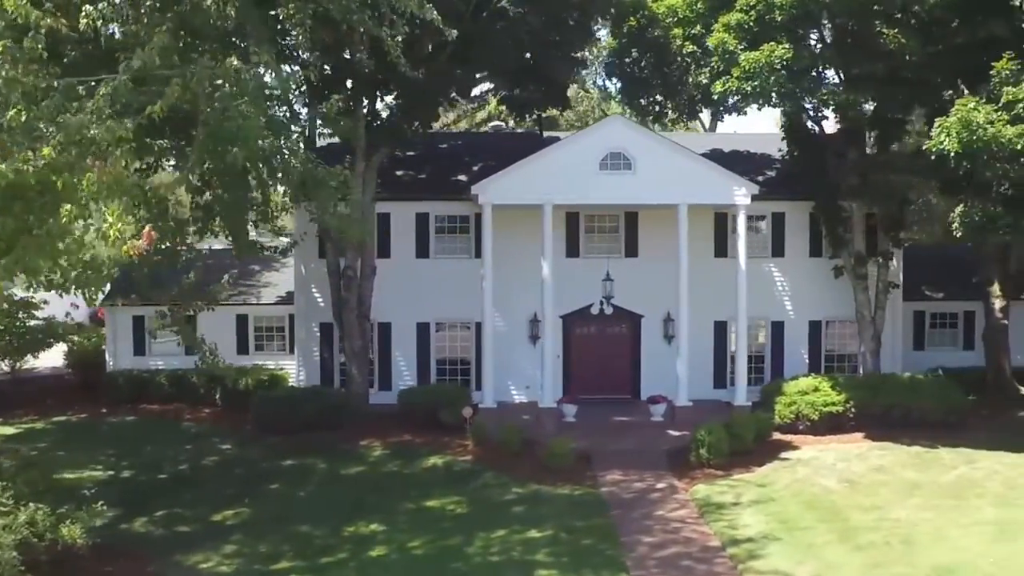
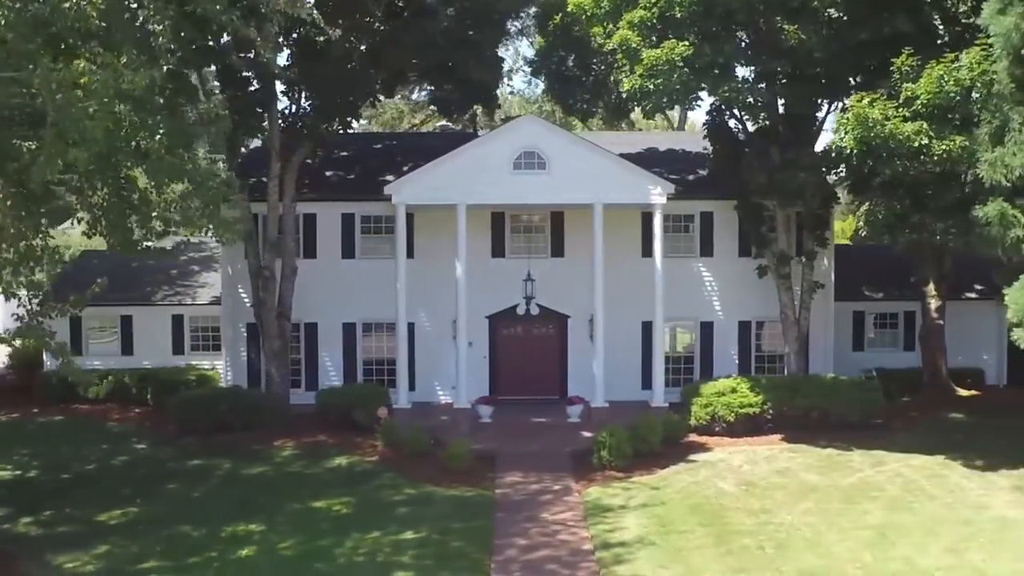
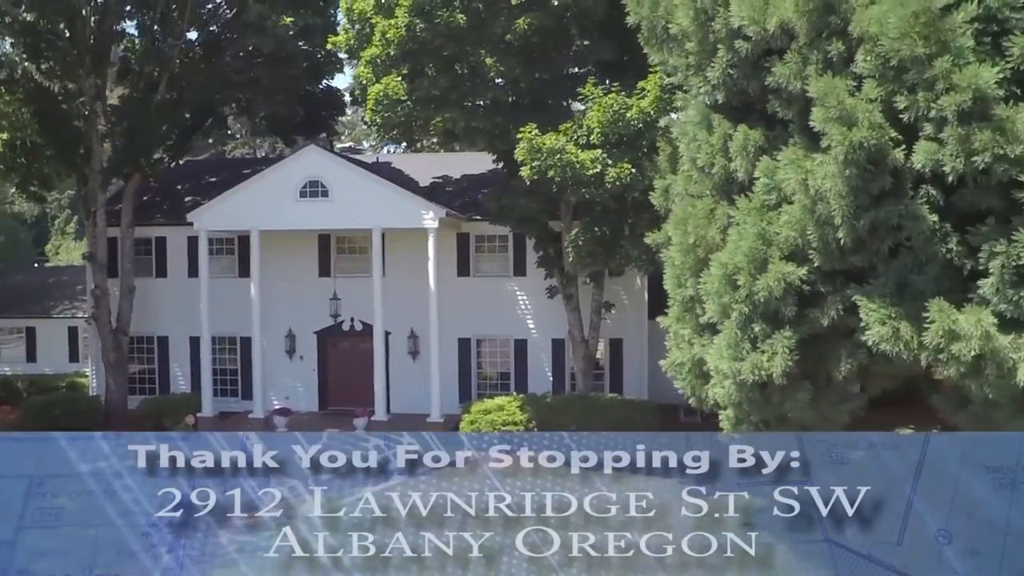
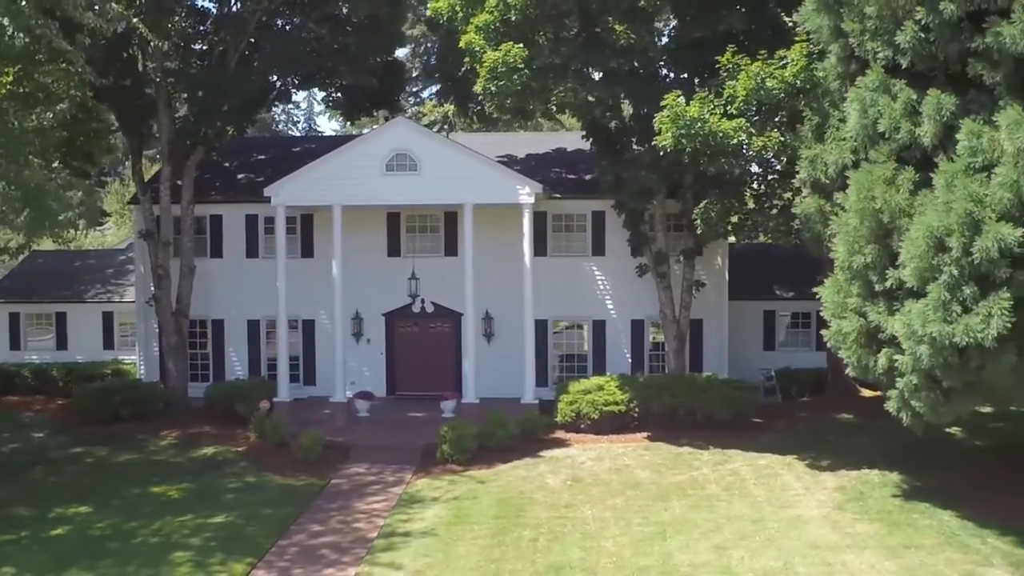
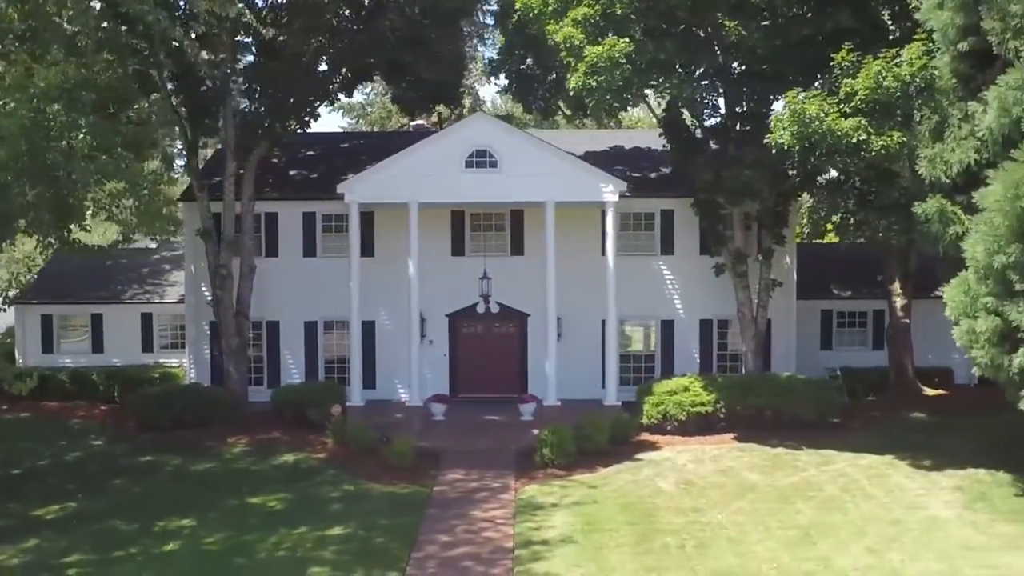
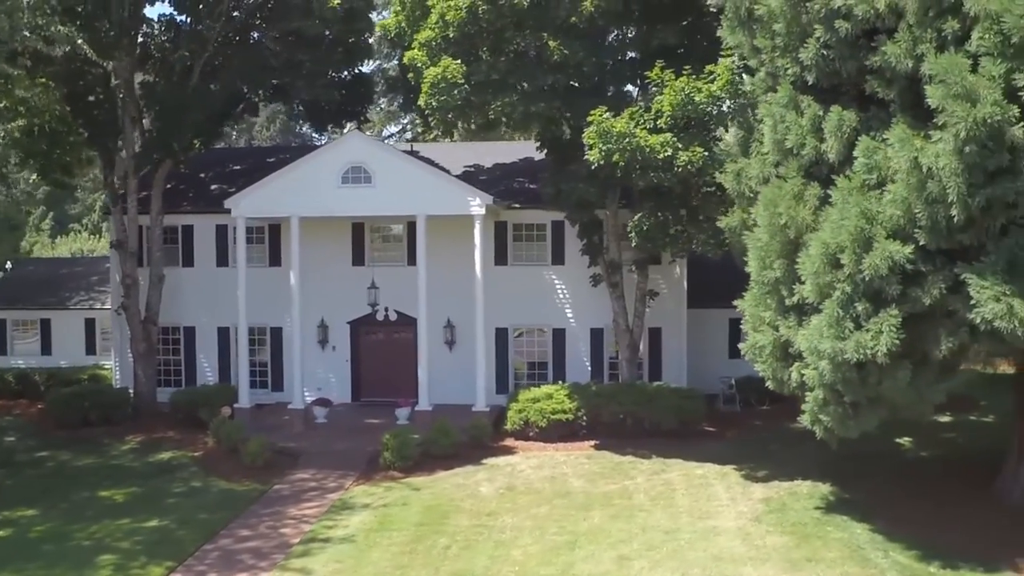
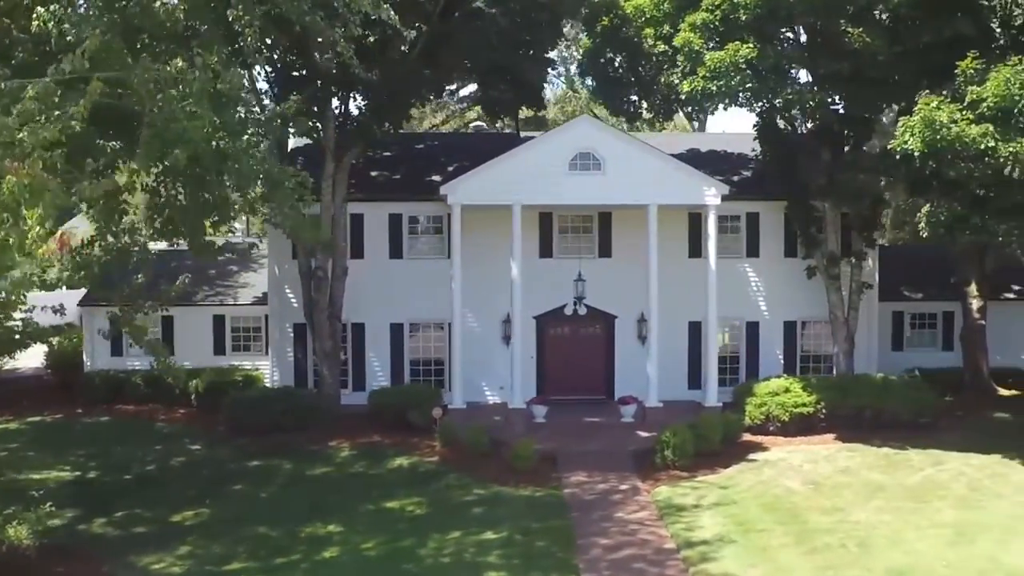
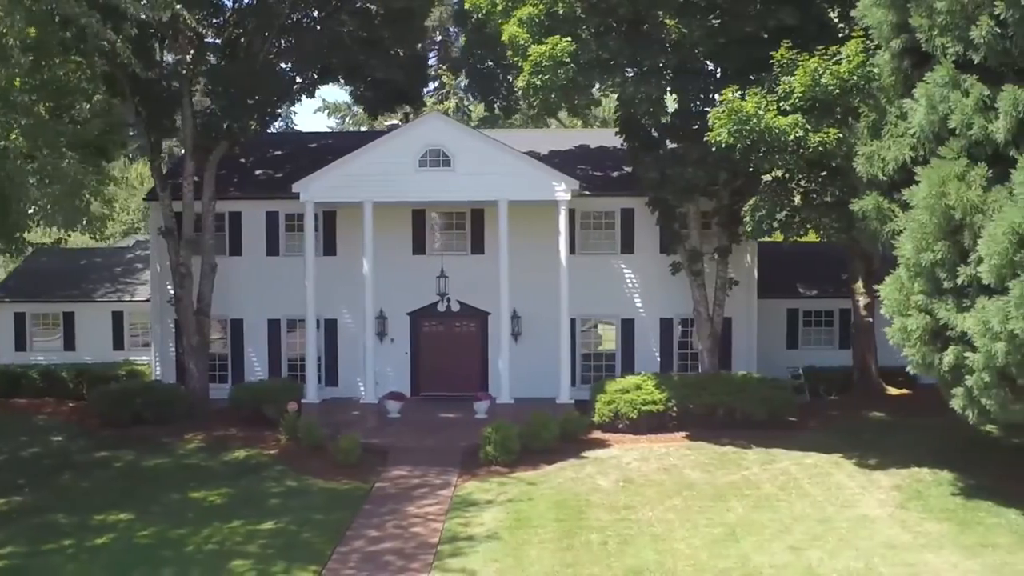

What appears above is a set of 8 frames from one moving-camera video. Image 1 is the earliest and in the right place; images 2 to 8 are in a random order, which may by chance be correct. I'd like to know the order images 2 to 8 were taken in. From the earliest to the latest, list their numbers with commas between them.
7, 2, 5, 8, 4, 6, 3
